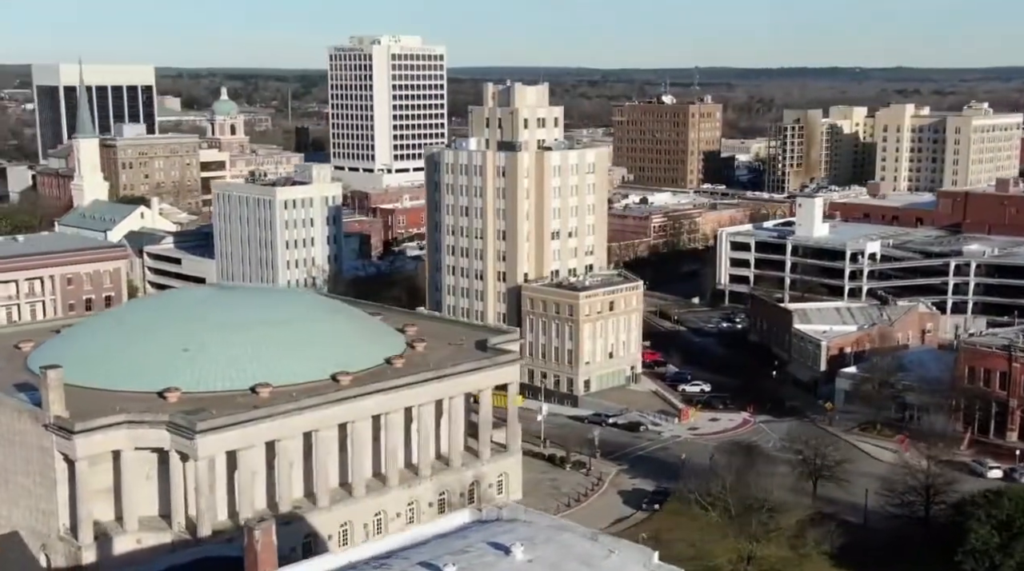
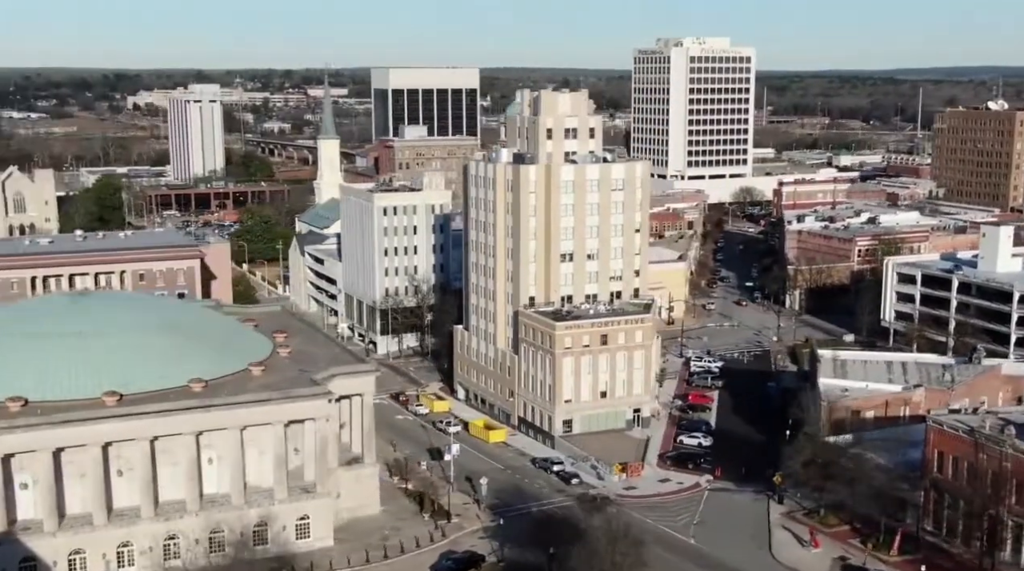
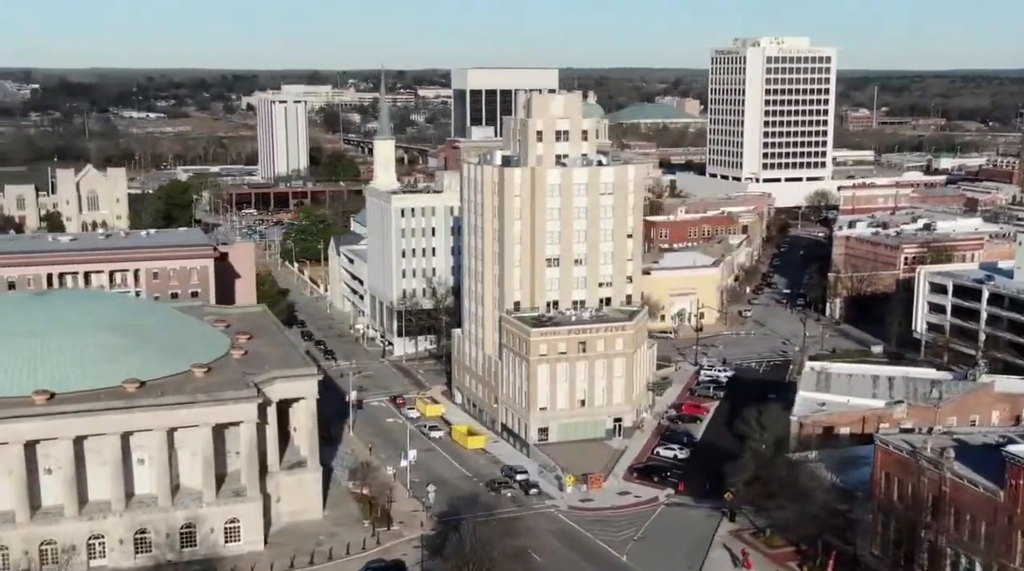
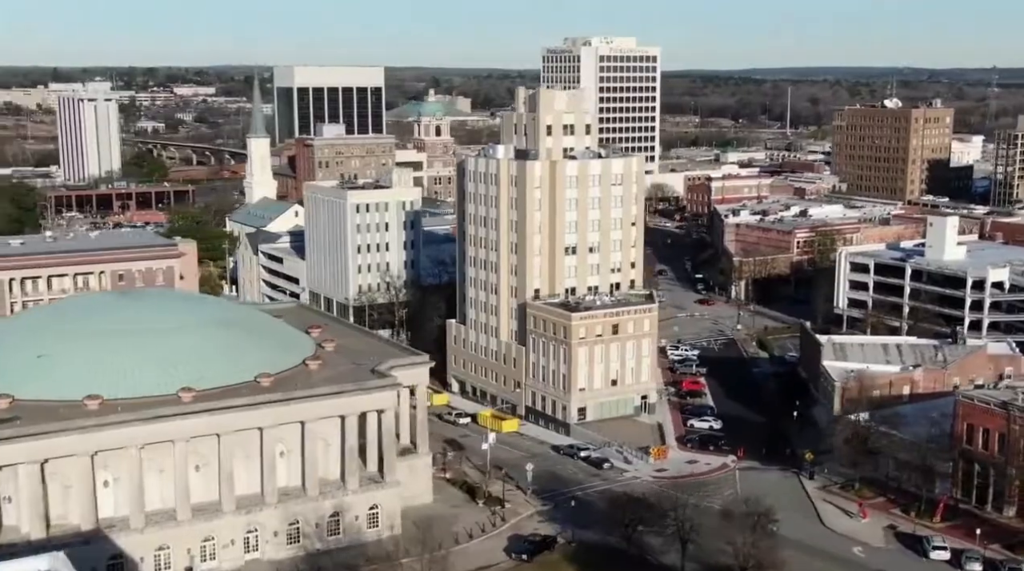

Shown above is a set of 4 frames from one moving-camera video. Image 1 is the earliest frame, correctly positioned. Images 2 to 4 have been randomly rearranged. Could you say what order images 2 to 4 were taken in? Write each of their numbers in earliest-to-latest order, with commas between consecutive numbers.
4, 2, 3
